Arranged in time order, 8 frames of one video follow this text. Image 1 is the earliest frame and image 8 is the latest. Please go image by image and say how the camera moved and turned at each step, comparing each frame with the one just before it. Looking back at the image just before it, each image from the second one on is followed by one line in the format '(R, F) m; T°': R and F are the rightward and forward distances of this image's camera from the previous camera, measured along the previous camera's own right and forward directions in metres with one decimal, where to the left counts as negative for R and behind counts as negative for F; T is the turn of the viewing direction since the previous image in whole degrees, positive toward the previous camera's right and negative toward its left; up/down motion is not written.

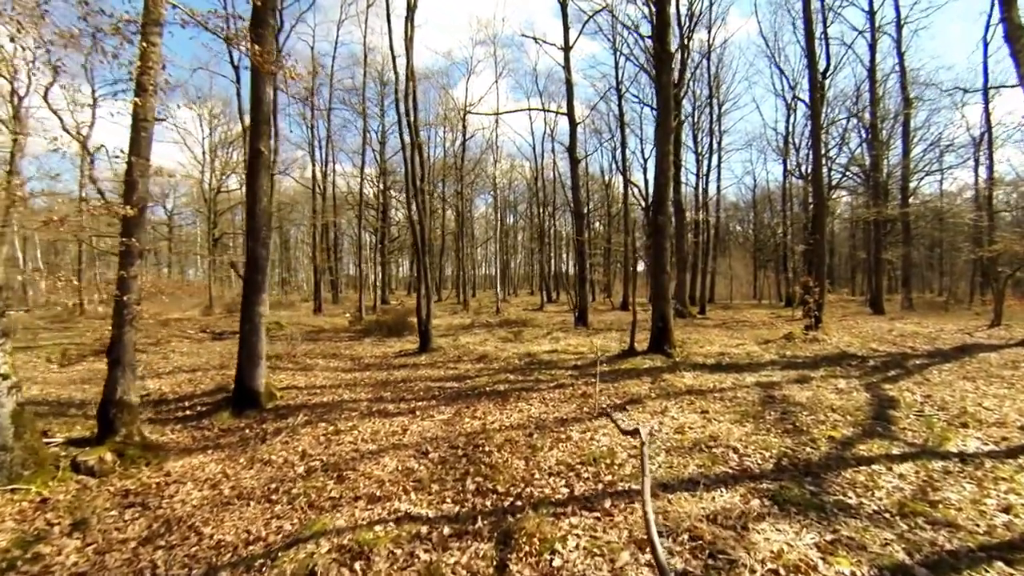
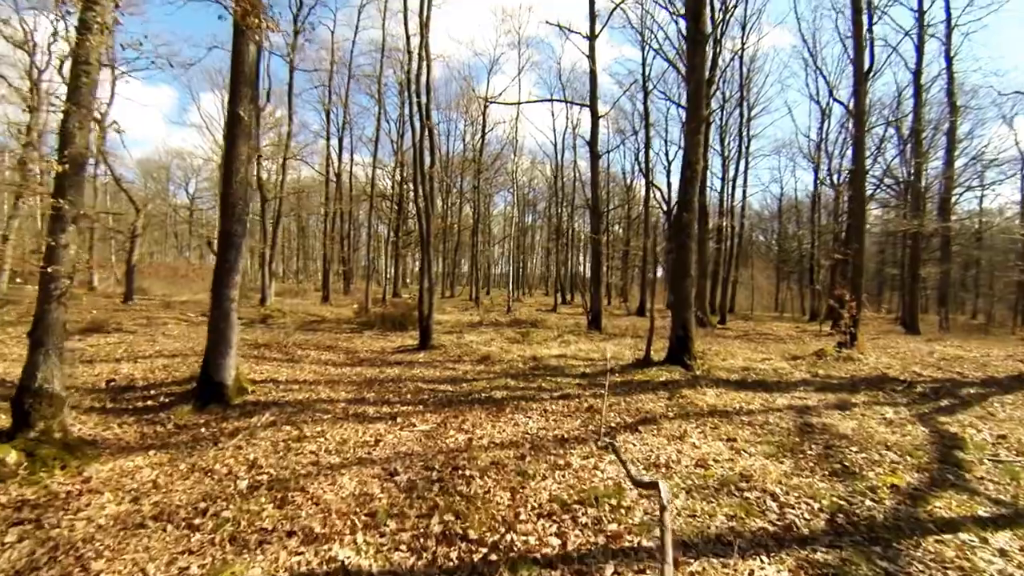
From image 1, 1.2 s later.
(+0.2, +1.0) m; -2°
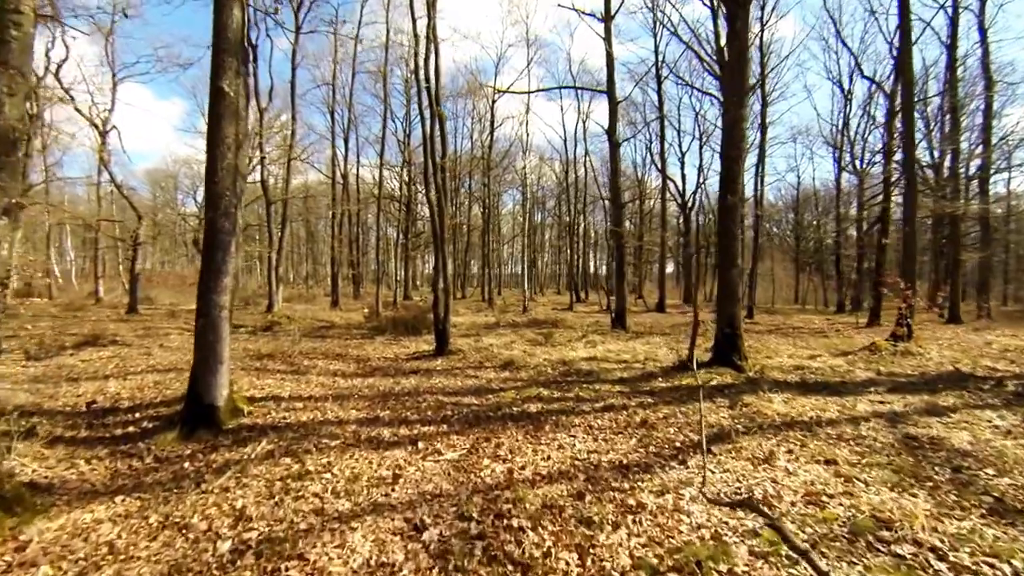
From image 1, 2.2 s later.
(-0.3, +1.1) m; -1°
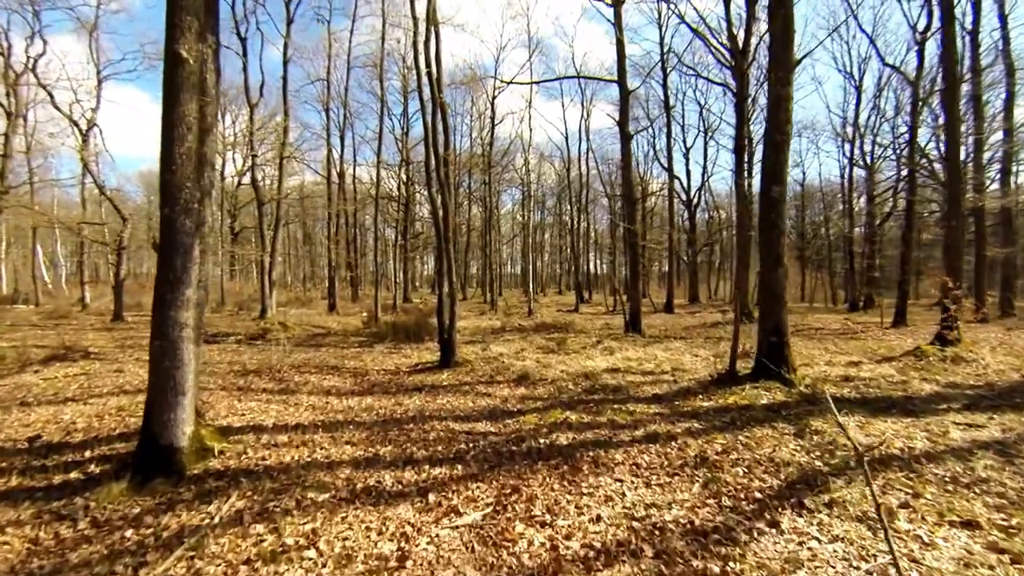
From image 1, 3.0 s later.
(-0.3, +1.2) m; 0°
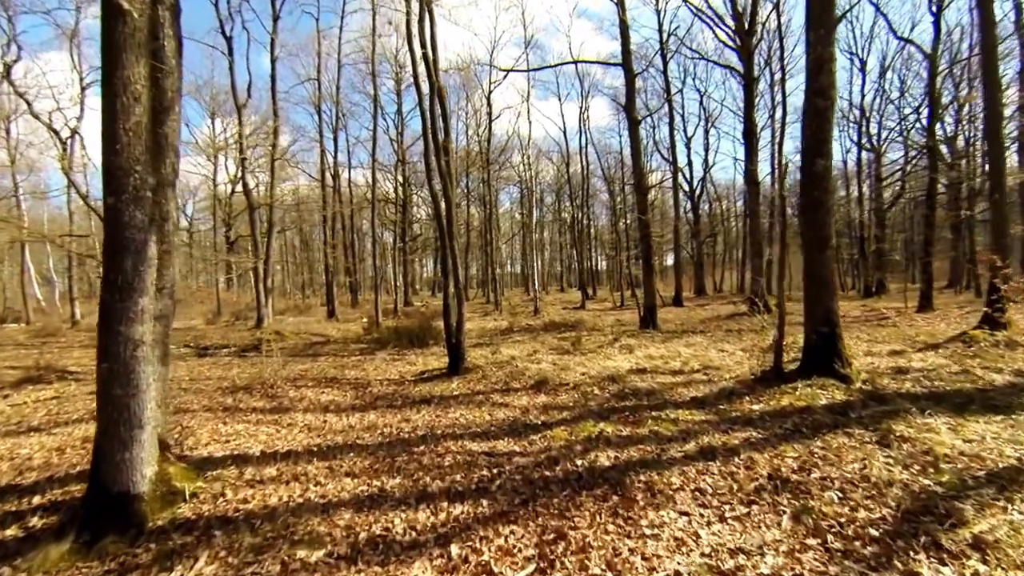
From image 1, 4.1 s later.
(-0.2, +0.9) m; 0°
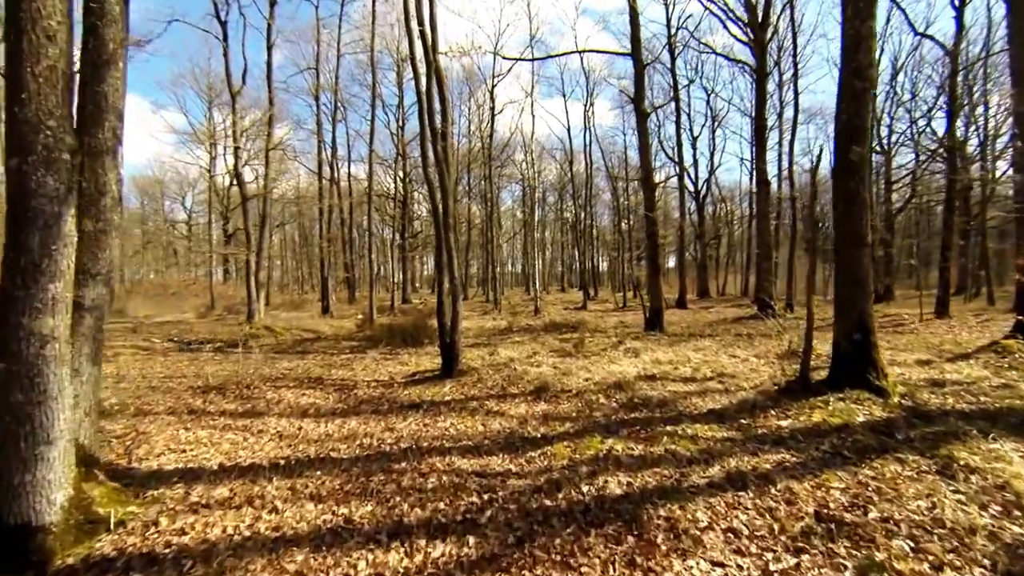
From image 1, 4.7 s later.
(0.0, +0.8) m; 0°
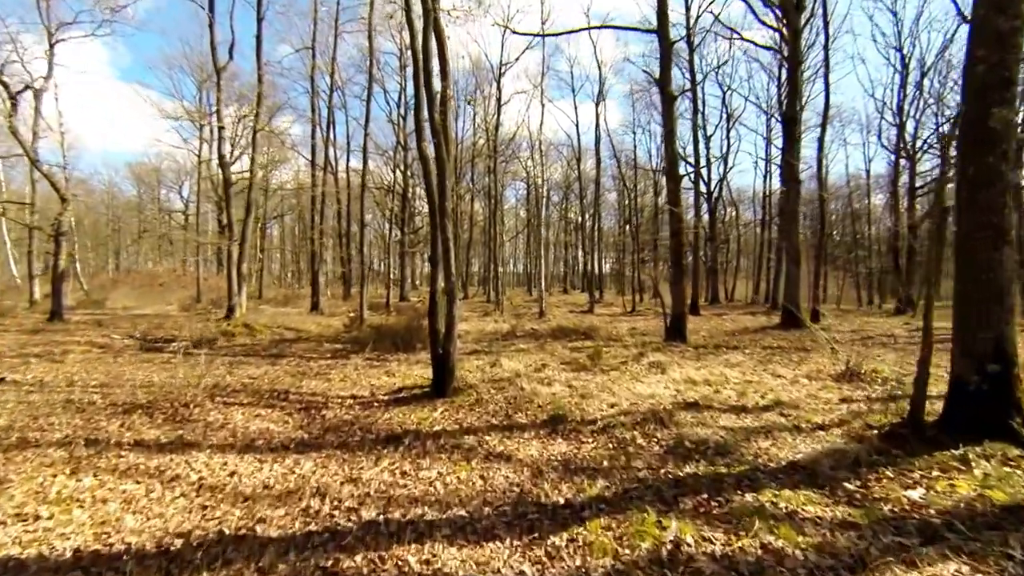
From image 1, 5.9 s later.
(-0.1, +1.8) m; 0°
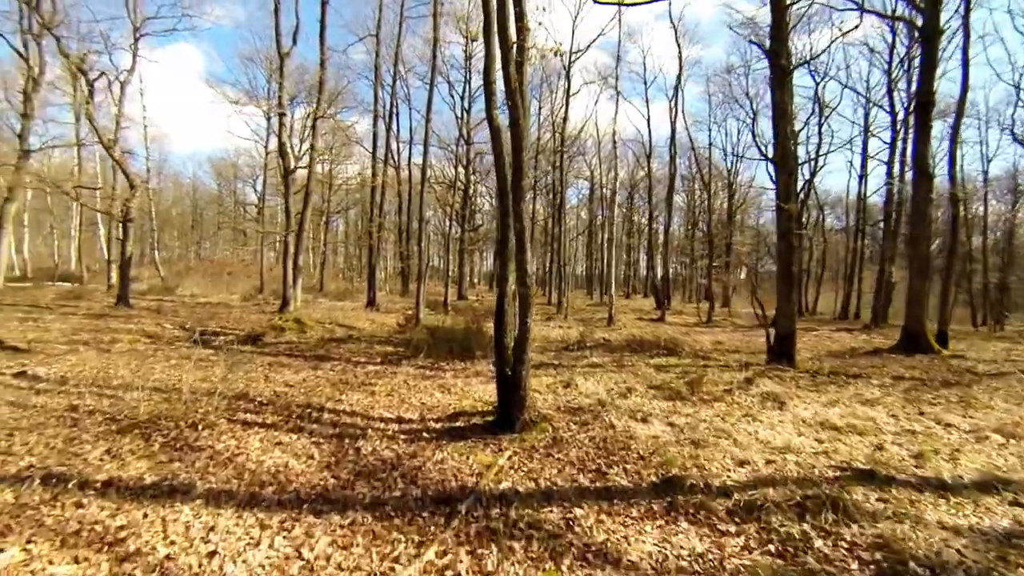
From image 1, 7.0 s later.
(-0.5, +1.8) m; -7°
